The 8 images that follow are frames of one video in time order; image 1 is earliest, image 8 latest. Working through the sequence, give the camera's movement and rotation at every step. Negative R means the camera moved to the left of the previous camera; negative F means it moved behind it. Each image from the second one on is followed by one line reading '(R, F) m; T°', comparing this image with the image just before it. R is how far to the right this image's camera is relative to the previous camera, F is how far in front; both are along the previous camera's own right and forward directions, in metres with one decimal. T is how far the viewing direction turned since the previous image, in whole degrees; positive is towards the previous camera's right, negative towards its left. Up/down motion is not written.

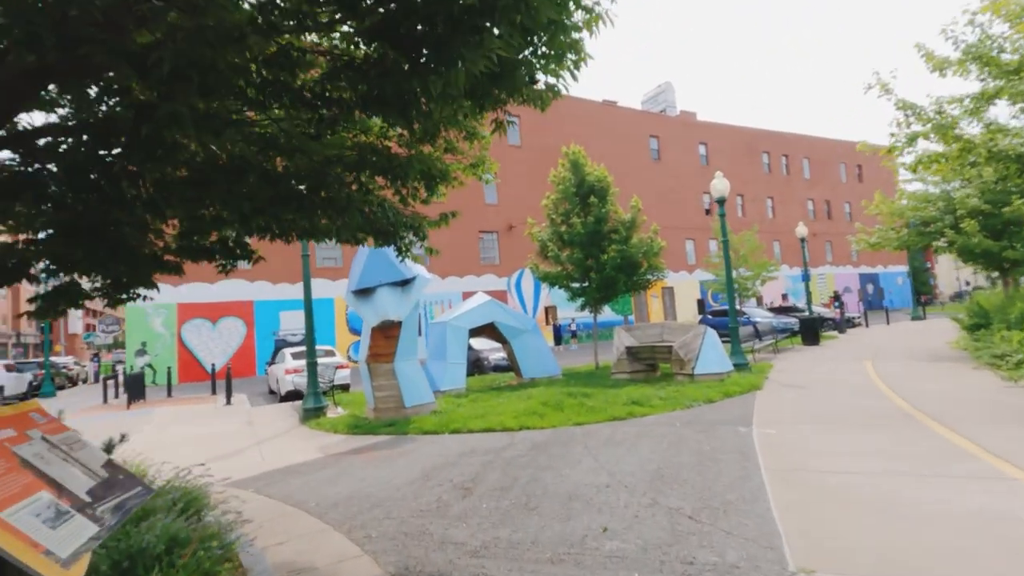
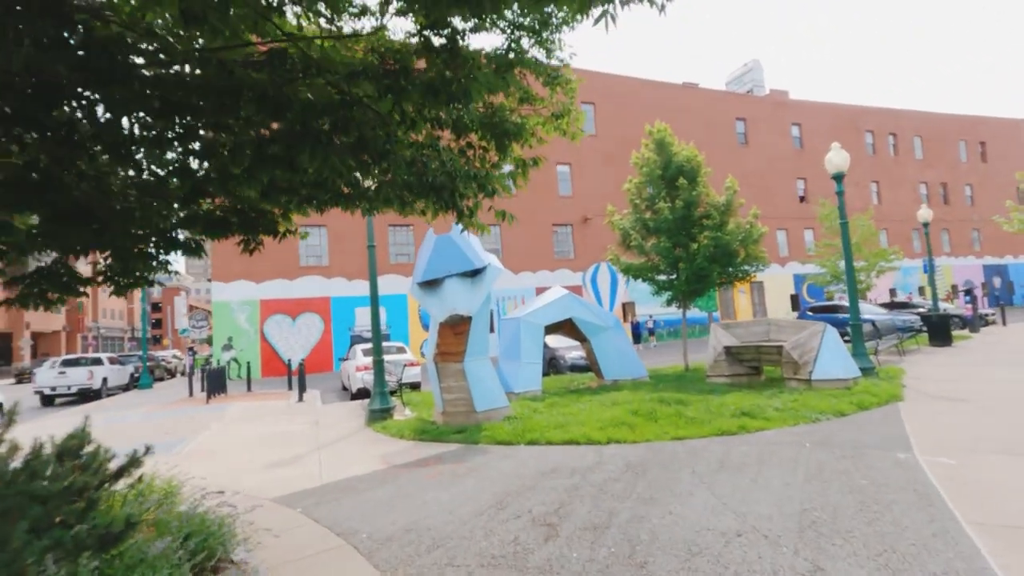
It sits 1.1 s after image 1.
(-0.1, +1.2) m; -7°
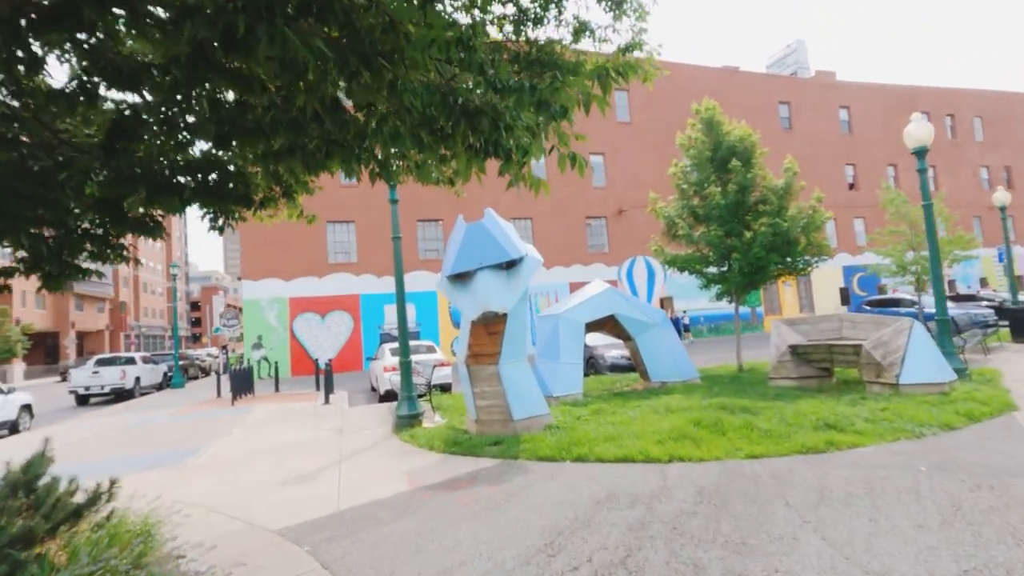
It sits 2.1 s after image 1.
(-0.1, +1.0) m; -3°
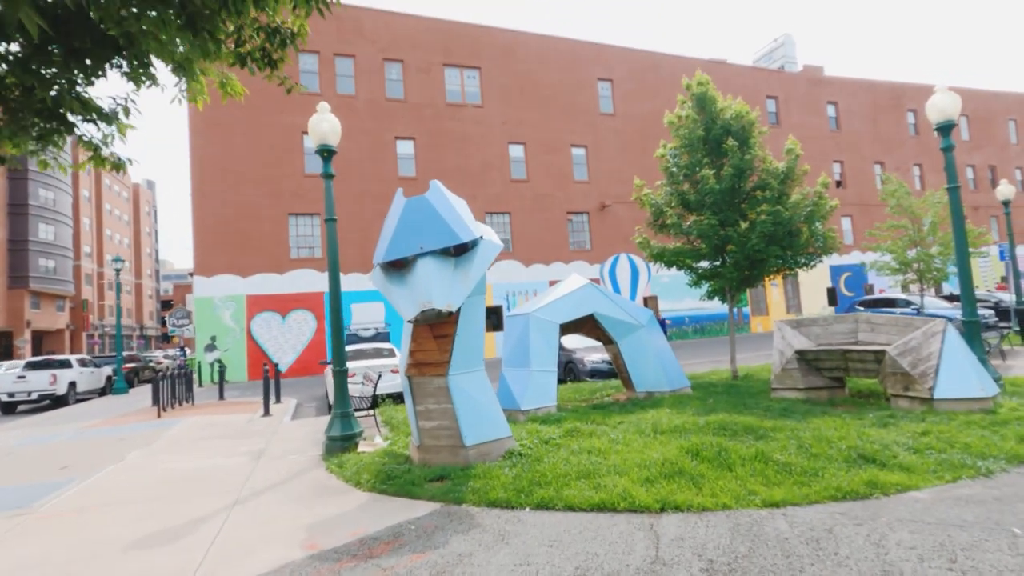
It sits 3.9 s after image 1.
(+0.3, +1.7) m; +2°
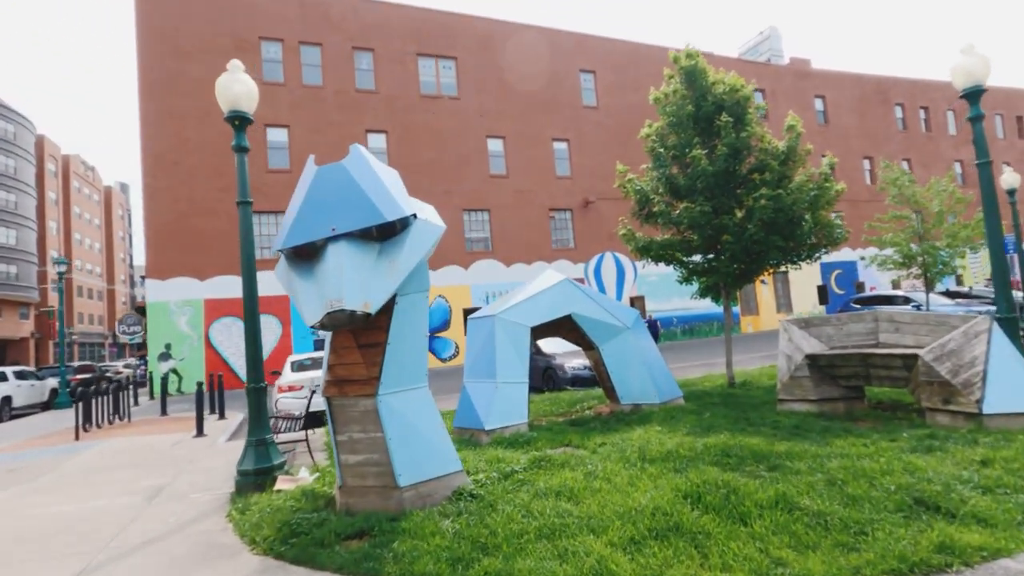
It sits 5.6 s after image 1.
(+0.3, +1.5) m; +1°
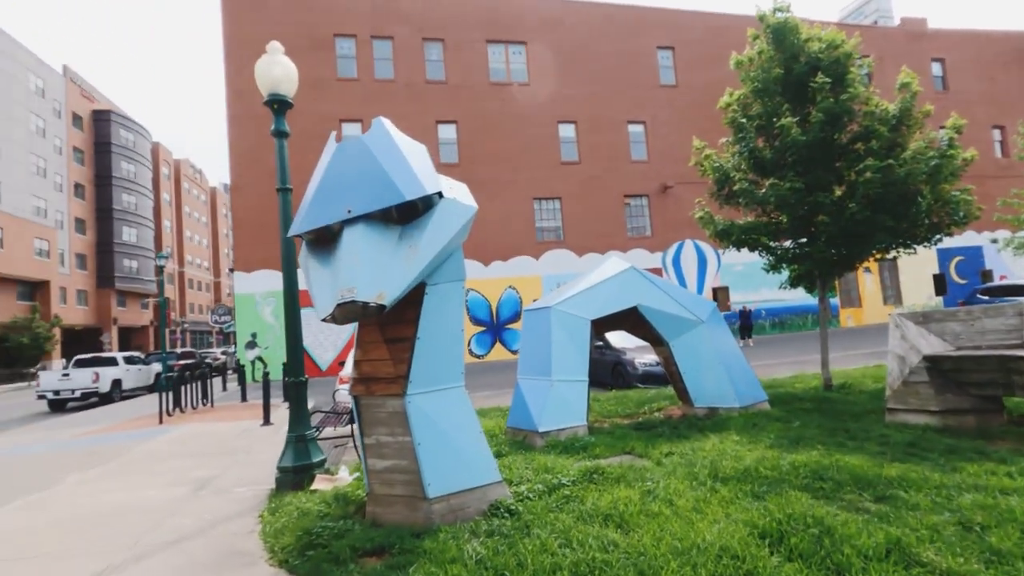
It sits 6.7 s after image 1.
(+0.3, +0.7) m; -8°
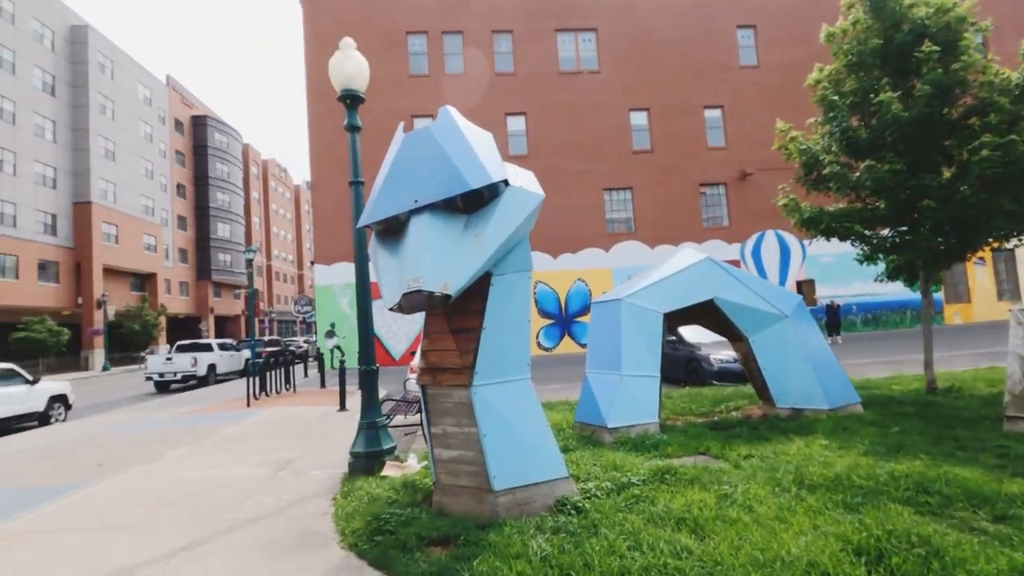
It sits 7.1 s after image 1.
(0.0, +0.1) m; -6°
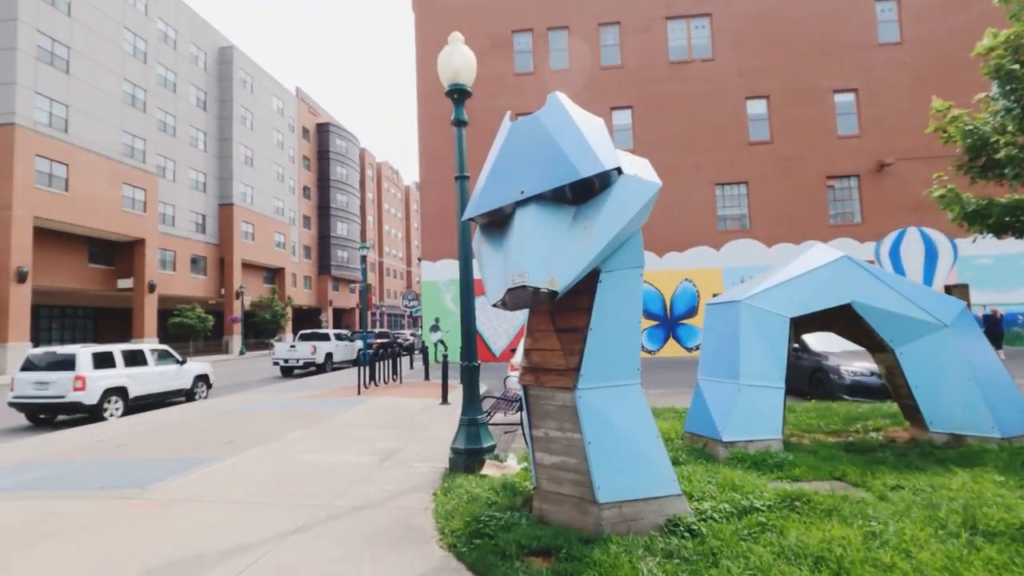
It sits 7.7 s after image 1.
(-0.1, +0.3) m; -9°
